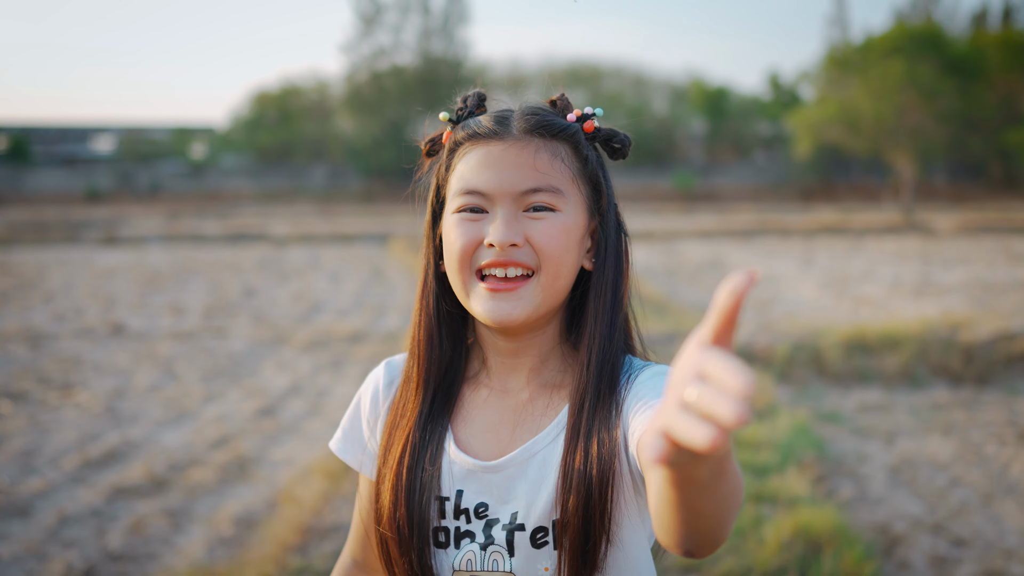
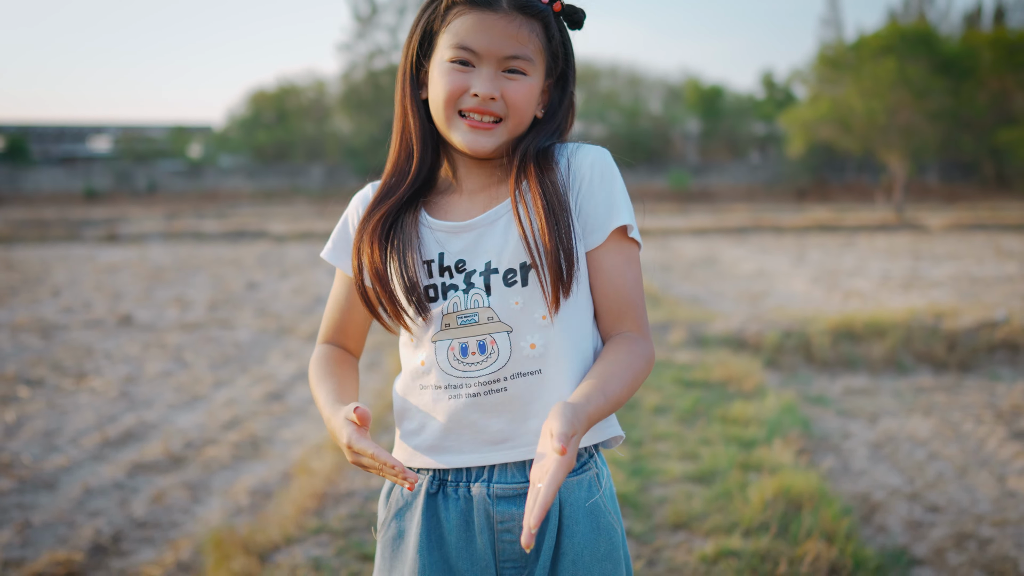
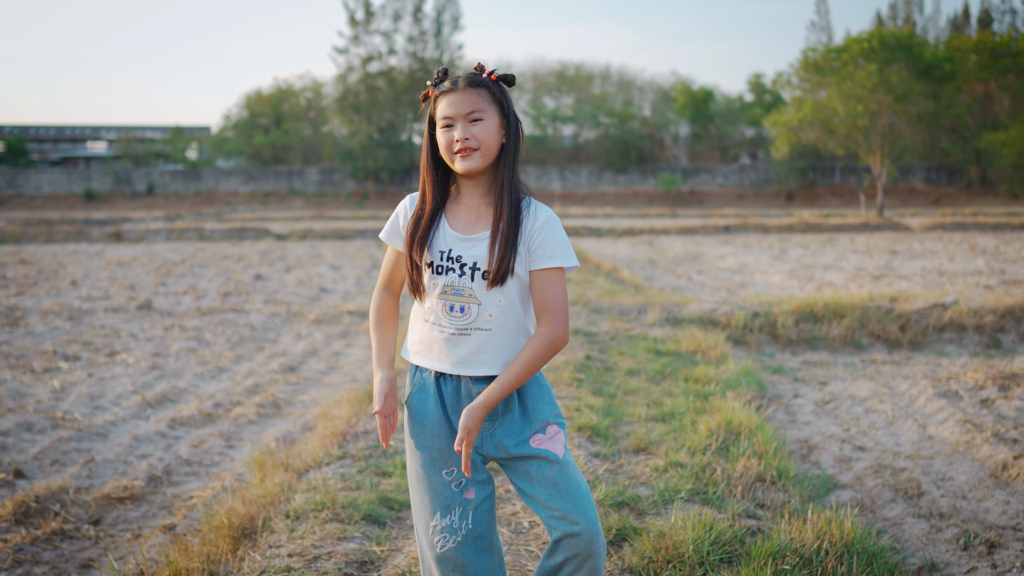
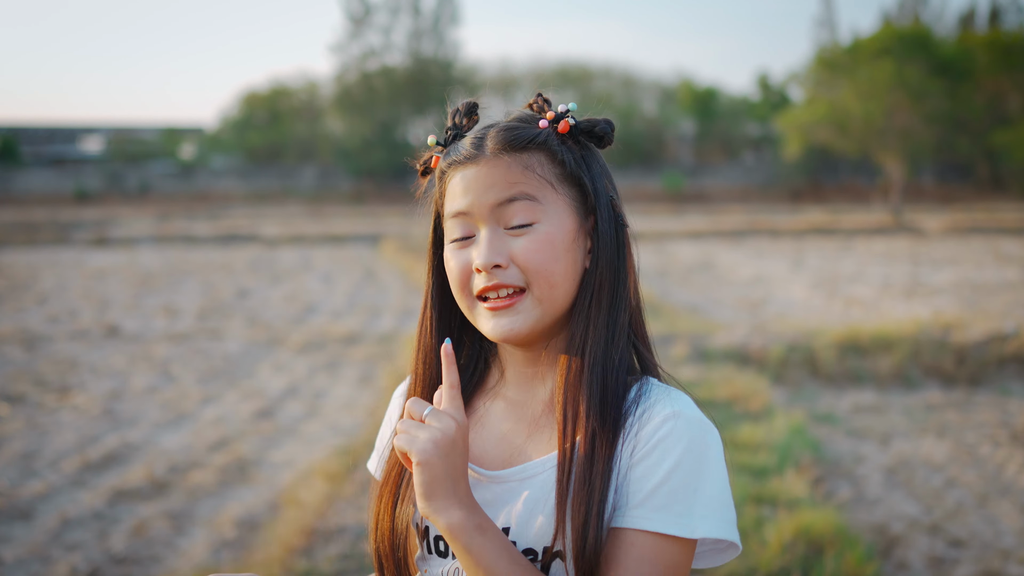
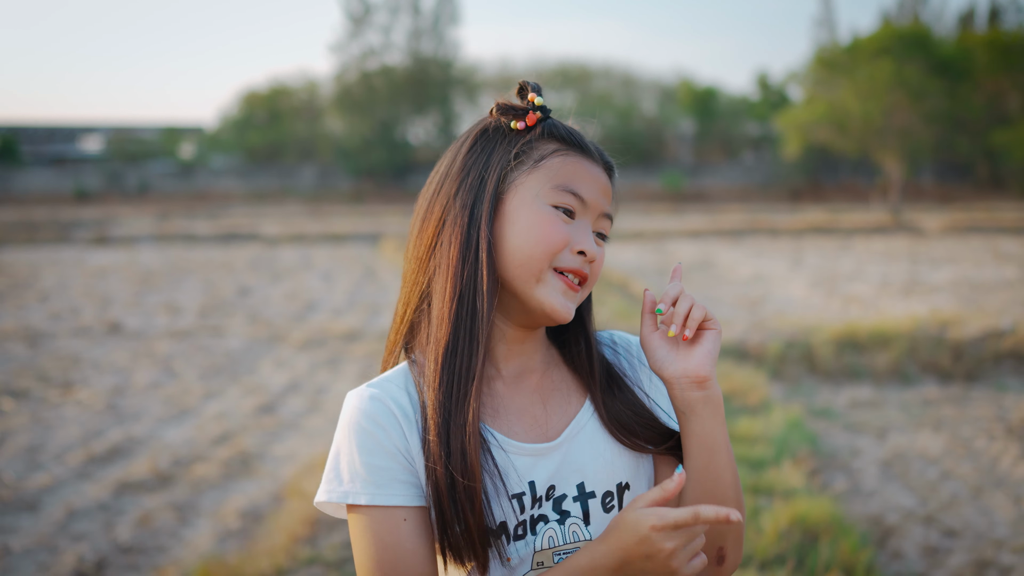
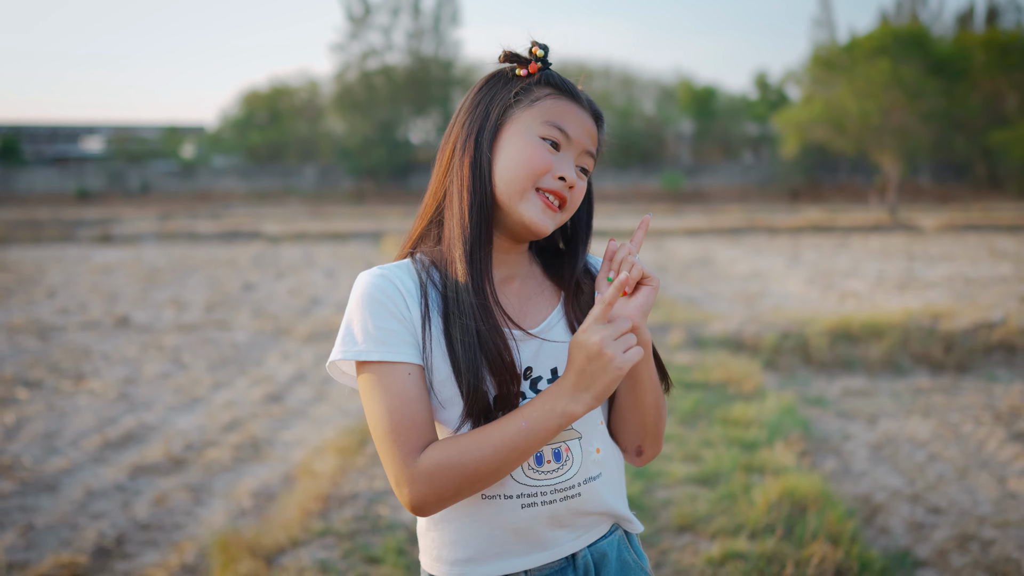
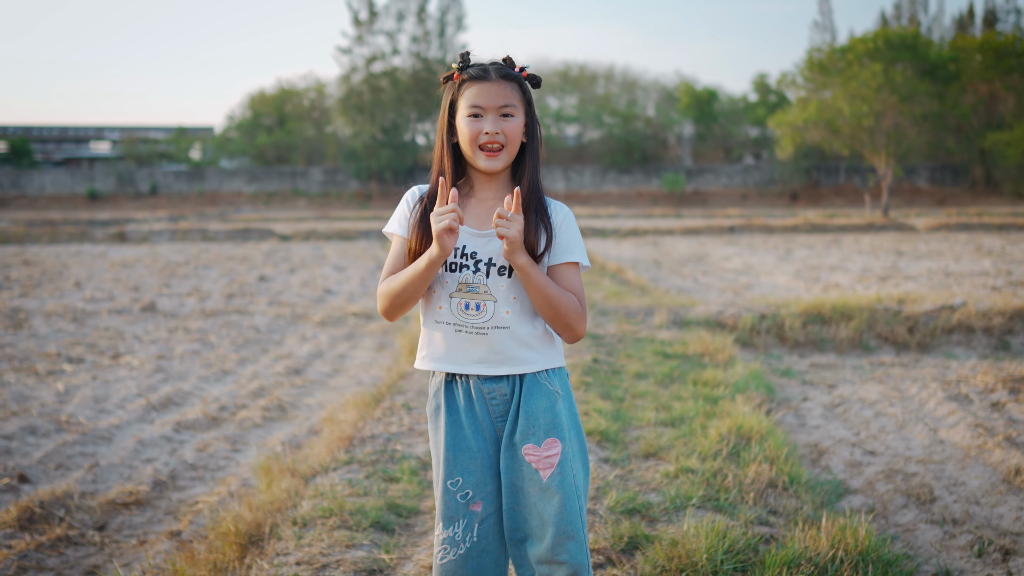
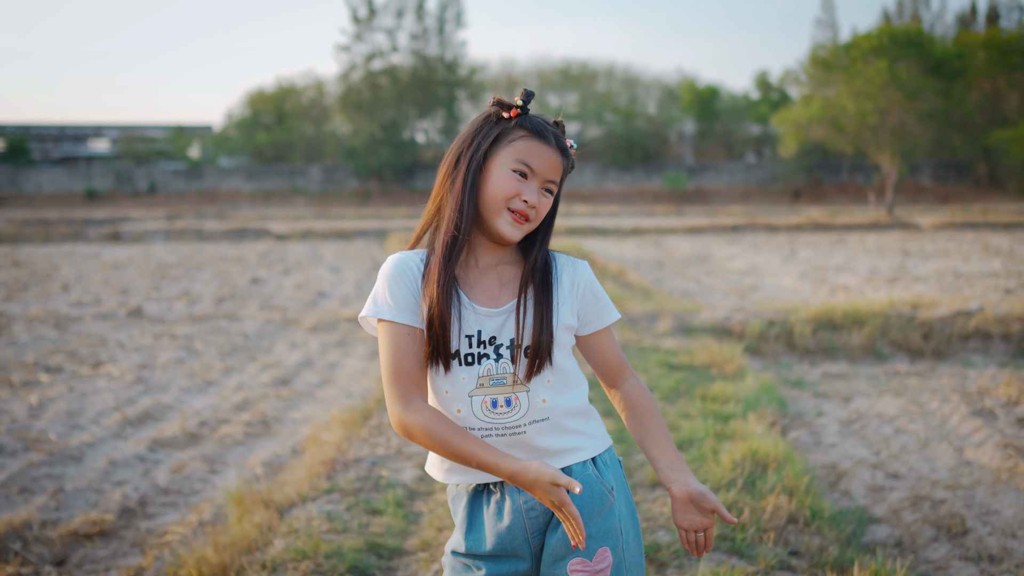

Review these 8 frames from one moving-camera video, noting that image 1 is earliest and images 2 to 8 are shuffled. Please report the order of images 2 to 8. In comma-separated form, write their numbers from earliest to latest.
2, 8, 3, 4, 5, 6, 7
